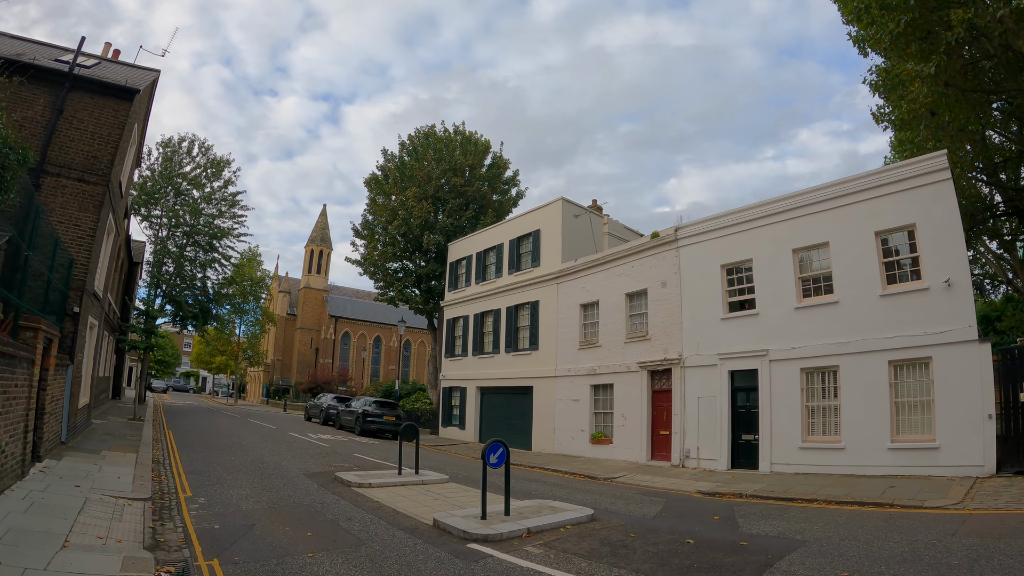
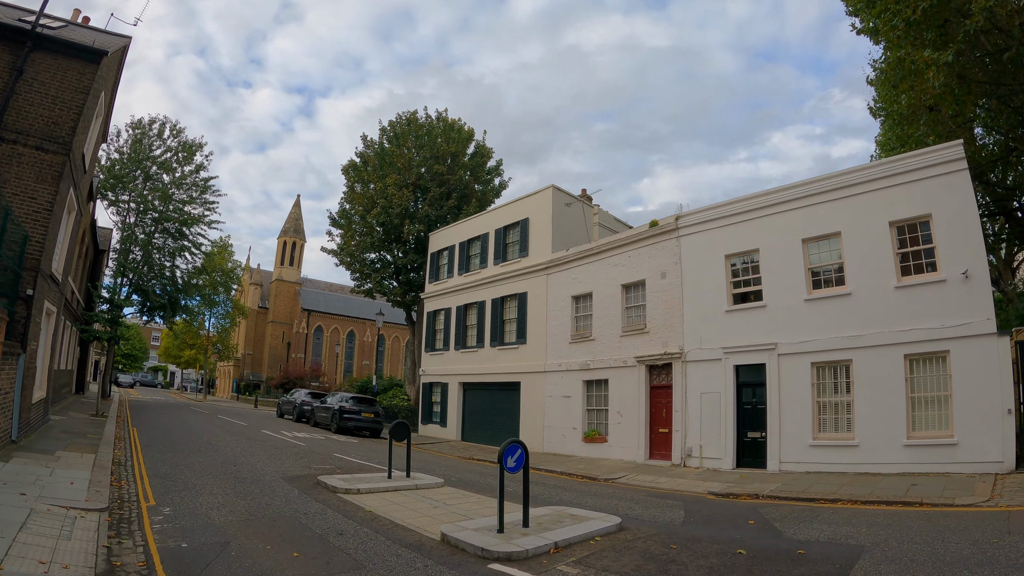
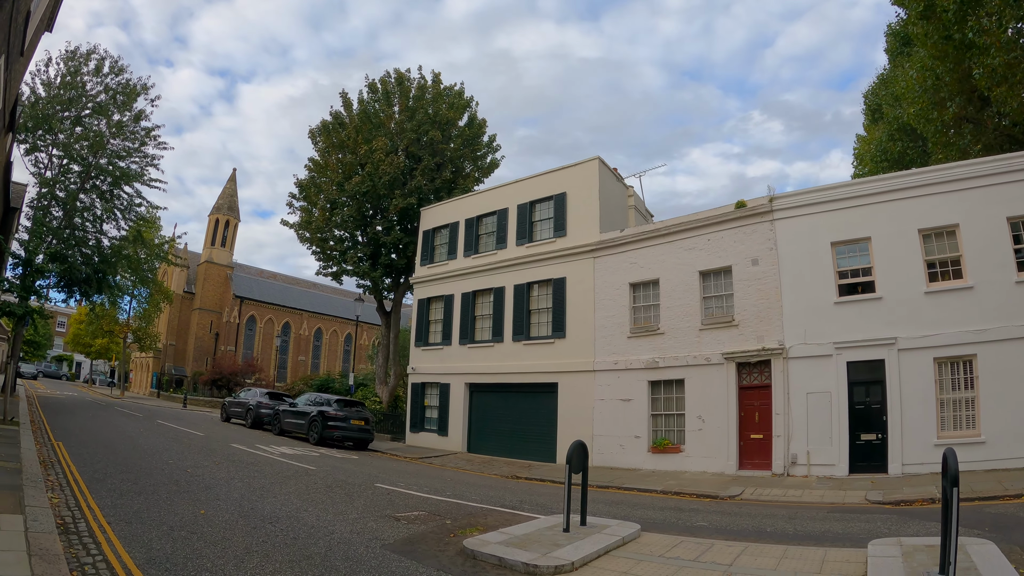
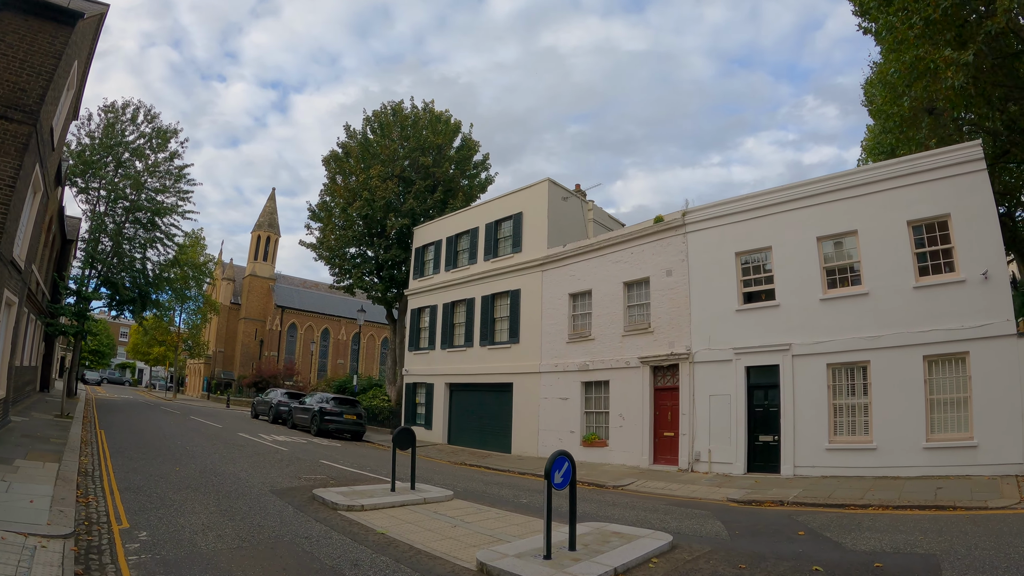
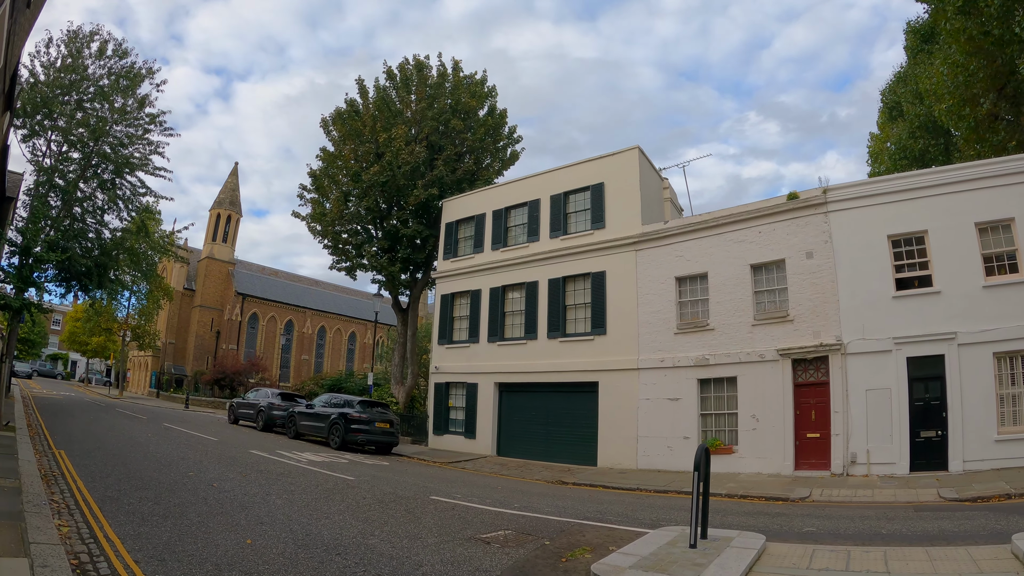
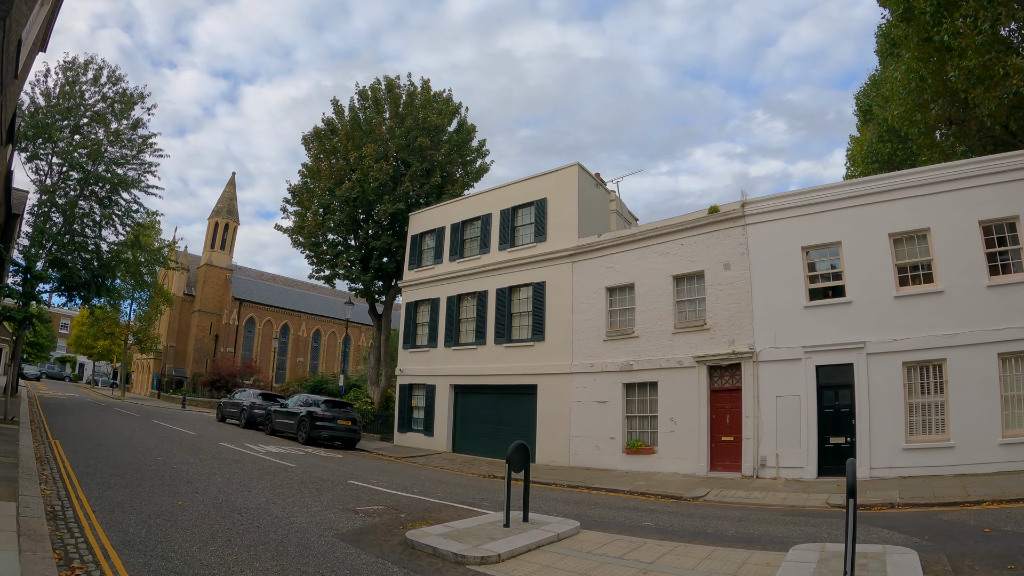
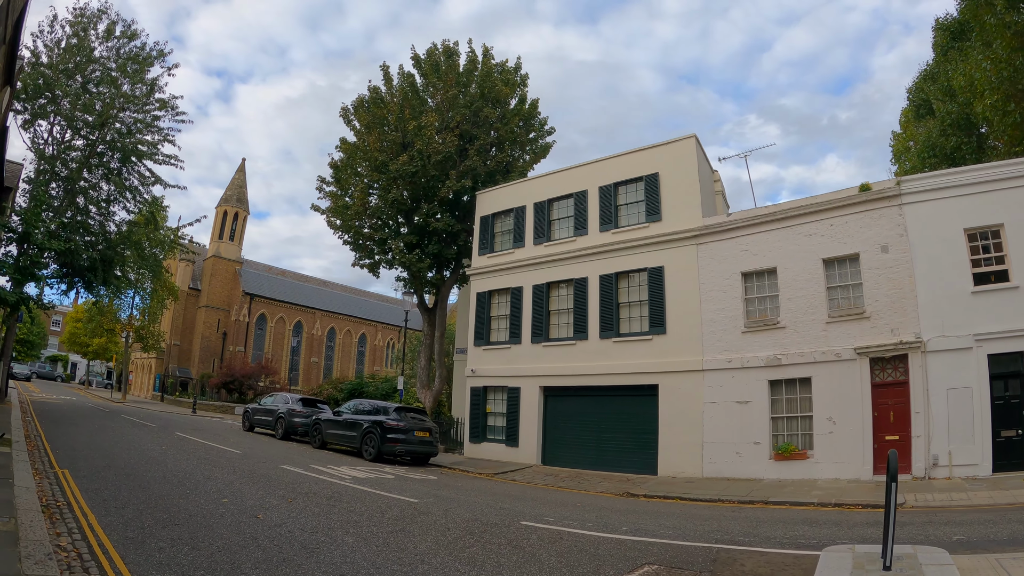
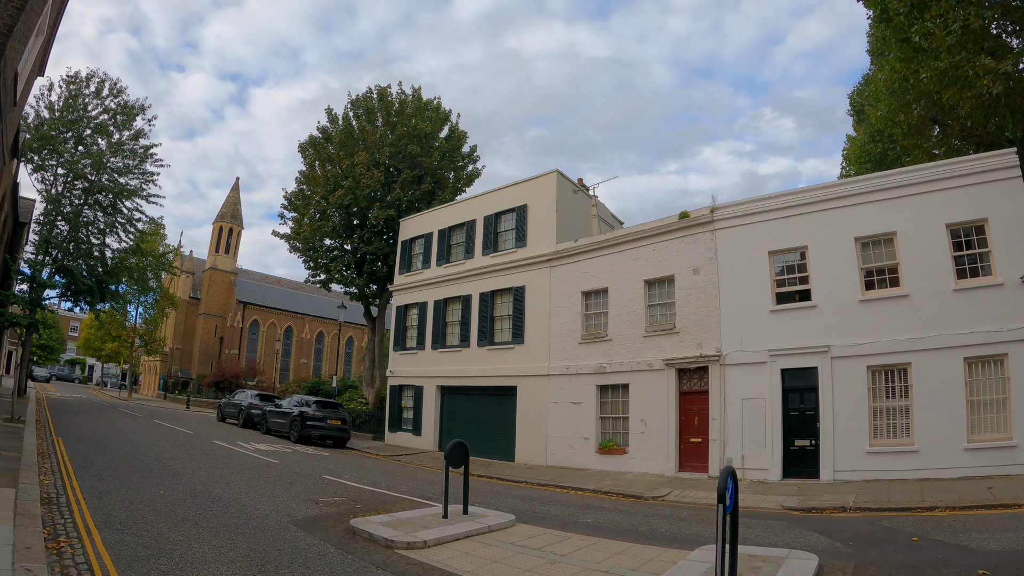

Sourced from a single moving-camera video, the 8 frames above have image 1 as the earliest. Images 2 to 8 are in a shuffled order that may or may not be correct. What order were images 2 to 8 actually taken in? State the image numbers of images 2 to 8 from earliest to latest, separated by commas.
2, 4, 8, 6, 3, 5, 7
